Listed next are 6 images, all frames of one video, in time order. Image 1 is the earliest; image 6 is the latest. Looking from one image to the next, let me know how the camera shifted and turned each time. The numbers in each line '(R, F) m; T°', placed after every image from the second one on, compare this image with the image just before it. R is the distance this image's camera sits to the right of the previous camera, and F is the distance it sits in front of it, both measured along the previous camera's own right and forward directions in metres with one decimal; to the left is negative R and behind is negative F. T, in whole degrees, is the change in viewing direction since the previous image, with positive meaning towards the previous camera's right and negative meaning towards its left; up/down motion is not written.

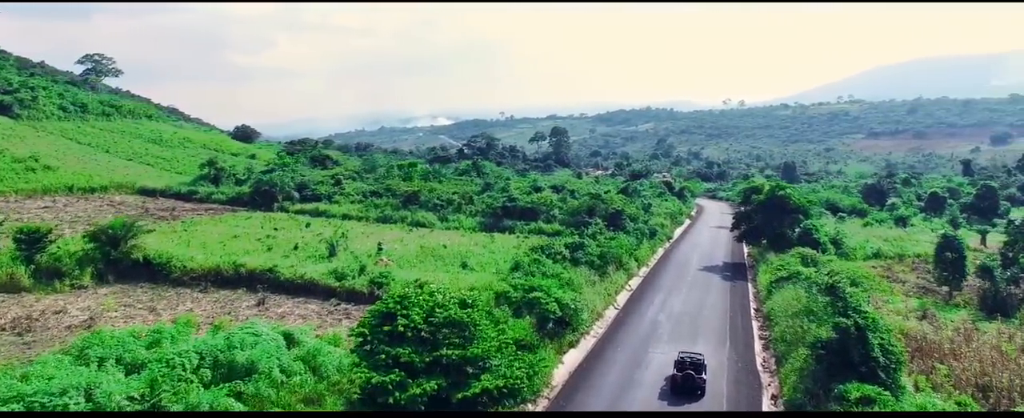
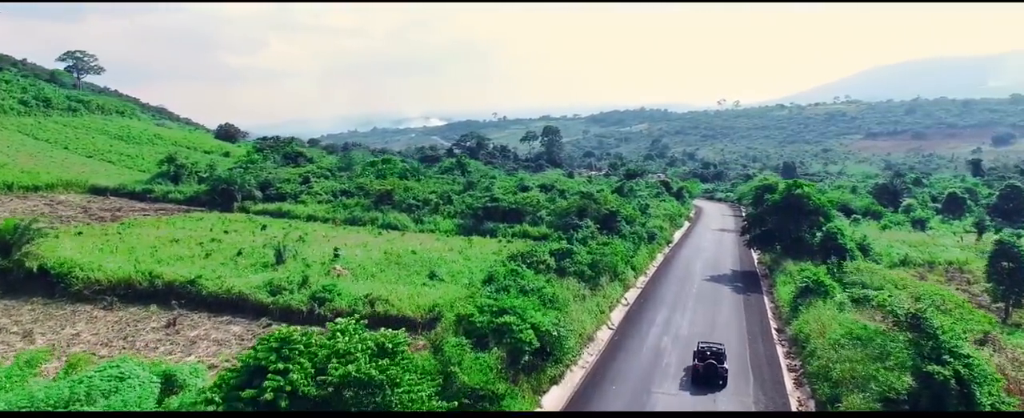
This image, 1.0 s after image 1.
(+0.9, +4.8) m; +1°
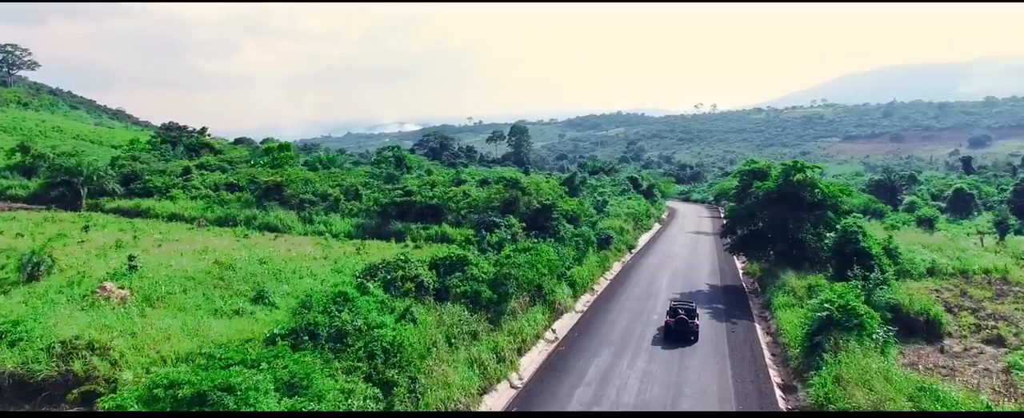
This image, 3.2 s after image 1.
(+3.8, +9.5) m; +2°
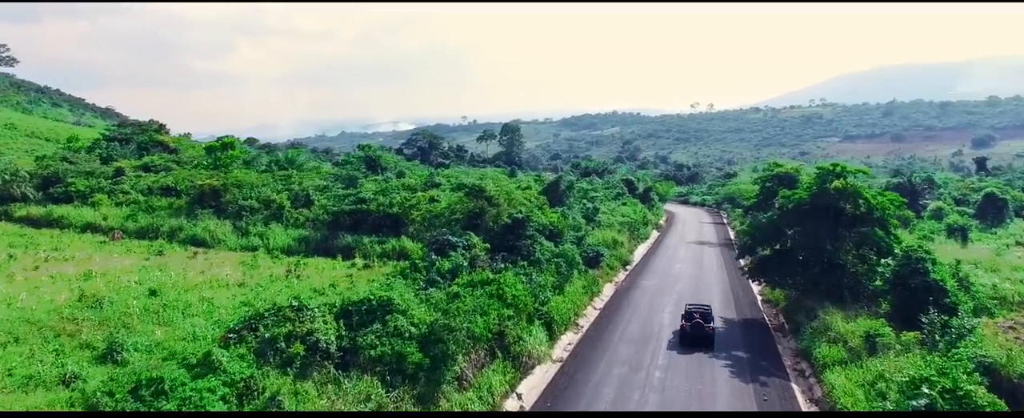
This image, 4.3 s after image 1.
(+1.2, +5.2) m; 0°
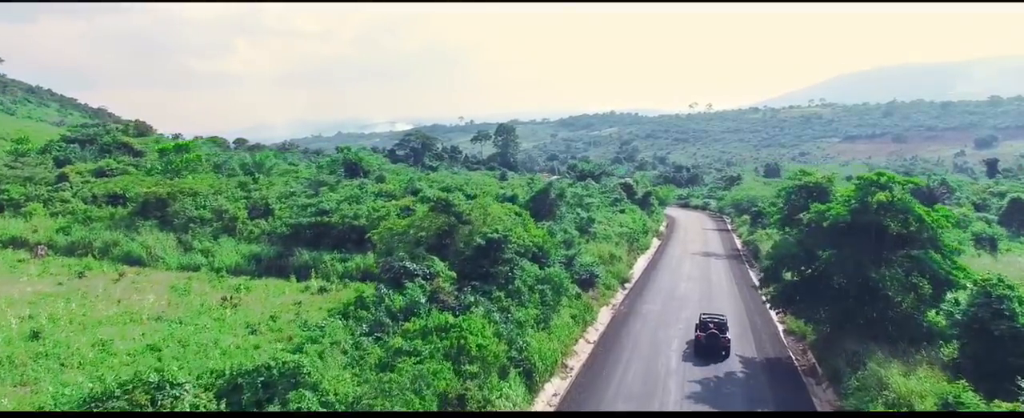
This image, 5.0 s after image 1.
(+0.7, +3.5) m; 0°
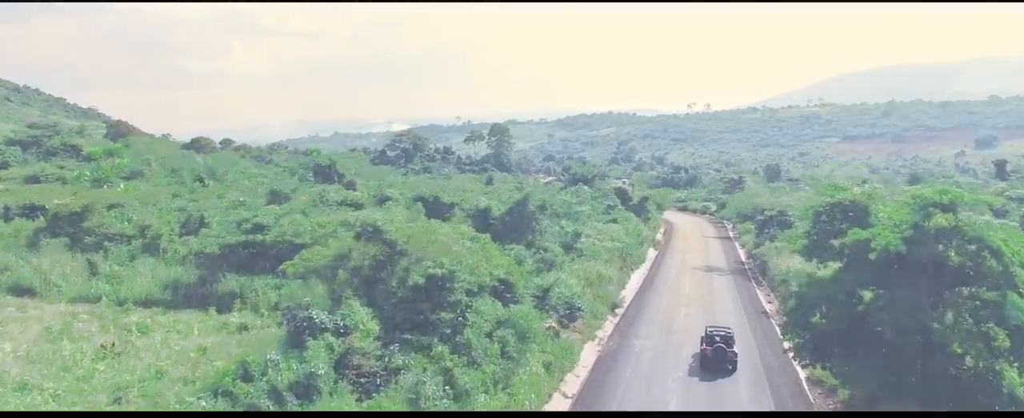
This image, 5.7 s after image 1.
(+1.1, +3.9) m; 0°
